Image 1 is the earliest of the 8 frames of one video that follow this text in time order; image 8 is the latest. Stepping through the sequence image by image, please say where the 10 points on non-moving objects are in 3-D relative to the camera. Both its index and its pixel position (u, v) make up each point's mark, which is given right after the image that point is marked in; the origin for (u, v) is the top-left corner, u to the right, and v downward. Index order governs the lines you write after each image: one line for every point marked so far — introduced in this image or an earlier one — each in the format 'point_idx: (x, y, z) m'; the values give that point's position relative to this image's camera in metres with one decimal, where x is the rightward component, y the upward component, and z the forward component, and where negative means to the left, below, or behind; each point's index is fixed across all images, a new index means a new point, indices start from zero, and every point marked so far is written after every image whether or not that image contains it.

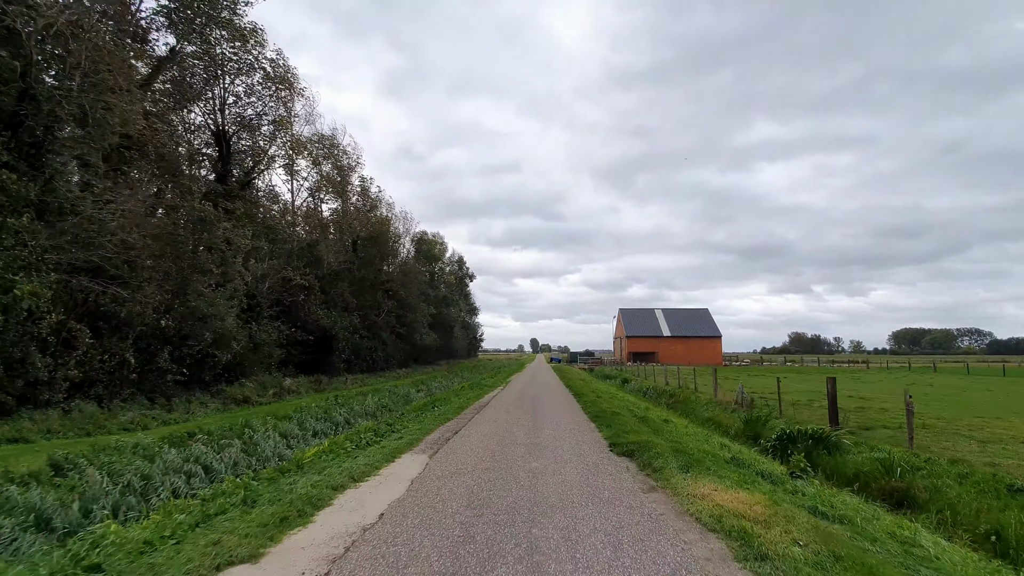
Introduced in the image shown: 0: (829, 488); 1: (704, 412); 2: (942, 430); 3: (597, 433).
0: (+4.6, -2.9, +7.1) m
1: (+7.1, -4.6, +17.8) m
2: (+11.0, -3.6, +12.5) m
3: (+1.6, -2.7, +9.1) m
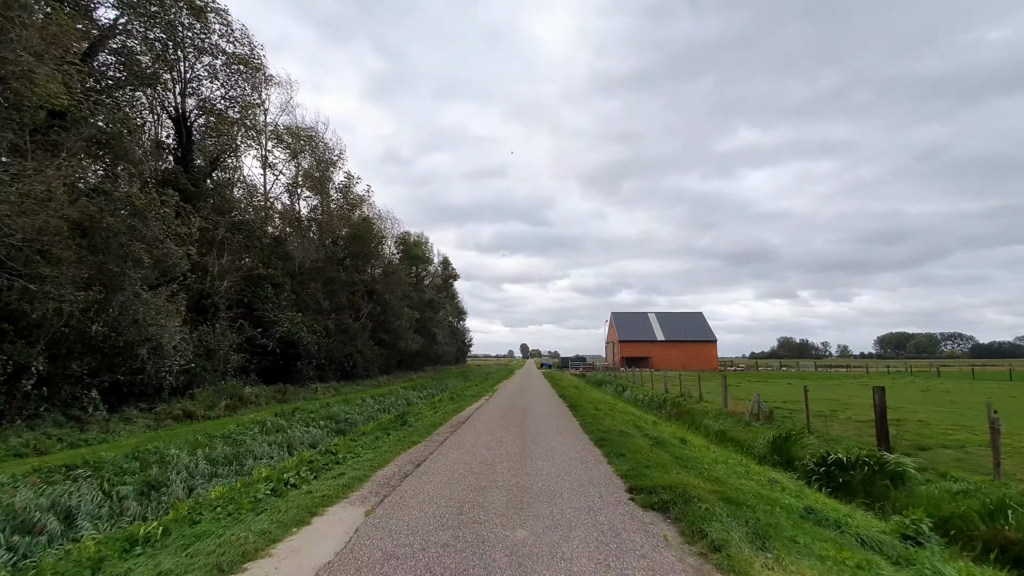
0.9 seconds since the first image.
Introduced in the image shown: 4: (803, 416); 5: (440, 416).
0: (+4.3, -2.6, +4.8) m
1: (+6.6, -4.4, +15.5) m
2: (+10.6, -3.4, +10.3) m
3: (+1.3, -2.5, +6.8) m
4: (+9.6, -4.2, +16.1) m
5: (-1.9, -3.4, +13.2) m
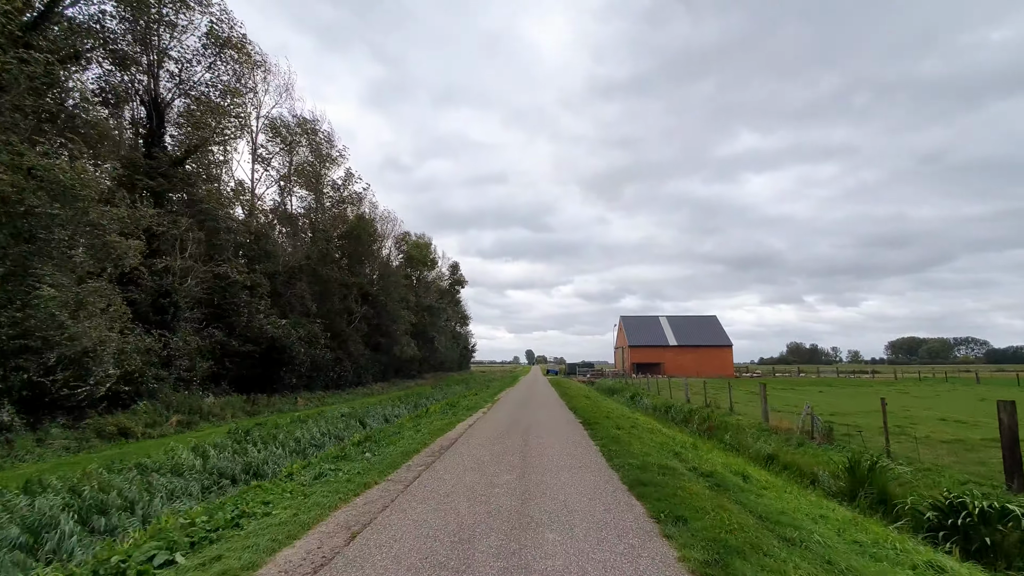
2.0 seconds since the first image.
0: (+4.2, -2.2, +1.9) m
1: (+6.6, -4.2, +12.6) m
2: (+10.6, -3.1, +7.4) m
3: (+1.2, -2.1, +4.0) m
4: (+9.6, -3.9, +13.1) m
5: (-1.9, -3.1, +10.4) m
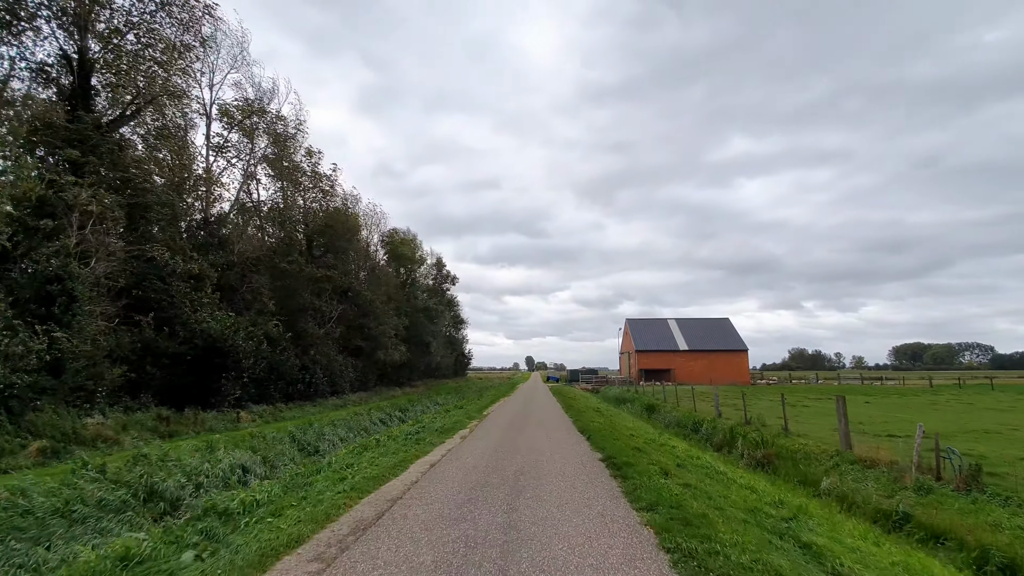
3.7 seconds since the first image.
0: (+4.0, -1.5, -2.4) m
1: (+6.4, -3.6, +8.3) m
2: (+10.3, -2.4, +3.1) m
3: (+1.0, -1.4, -0.3) m
4: (+9.3, -3.4, +8.8) m
5: (-2.1, -2.6, +6.1) m
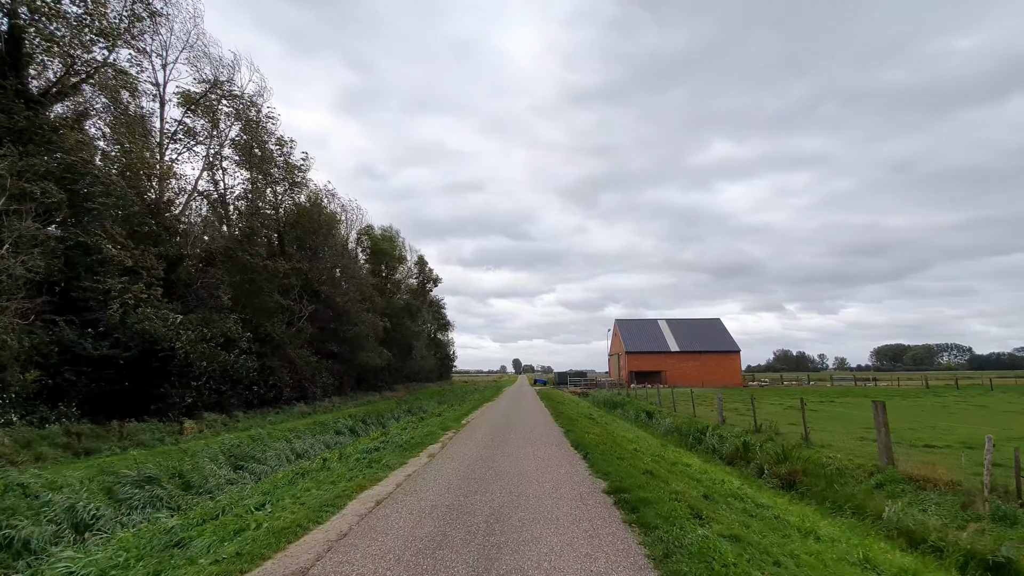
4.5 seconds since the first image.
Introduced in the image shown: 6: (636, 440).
0: (+3.9, -1.2, -4.3) m
1: (+6.1, -3.3, +6.4) m
2: (+10.1, -2.1, +1.3) m
3: (+0.9, -1.1, -2.3) m
4: (+9.0, -3.0, +7.0) m
5: (-2.4, -2.2, +3.9) m
6: (+3.1, -3.9, +12.4) m
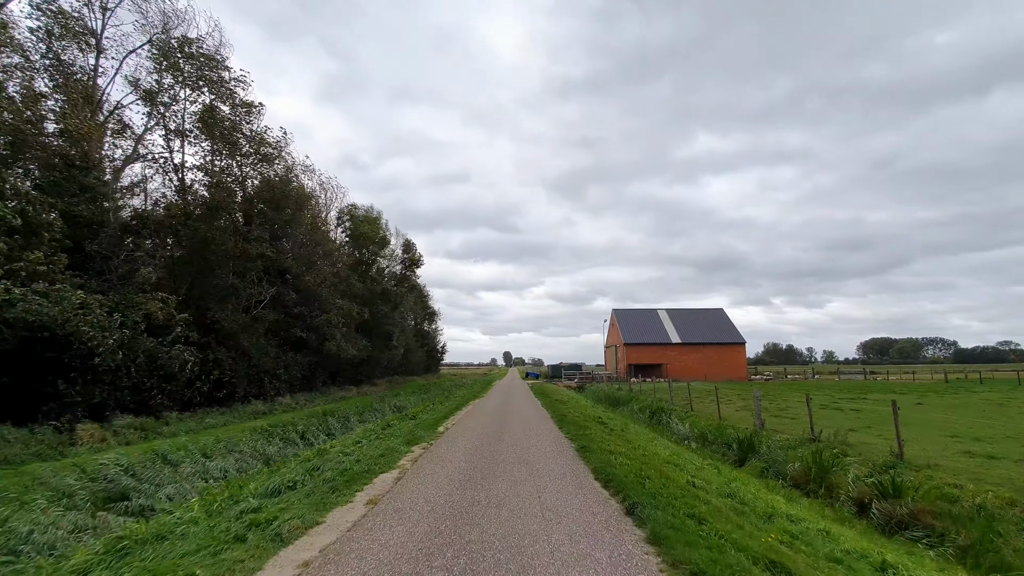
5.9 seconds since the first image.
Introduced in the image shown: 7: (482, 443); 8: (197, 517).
0: (+4.1, -0.7, -7.8) m
1: (+6.0, -2.6, +3.0) m
2: (+10.2, -1.6, -2.1) m
3: (+1.0, -0.6, -5.9) m
4: (+8.9, -2.4, +3.6) m
5: (-2.4, -1.6, +0.3) m
6: (+3.0, -3.1, +9.0) m
7: (-0.6, -2.9, +9.2) m
8: (-3.7, -2.6, +5.5) m
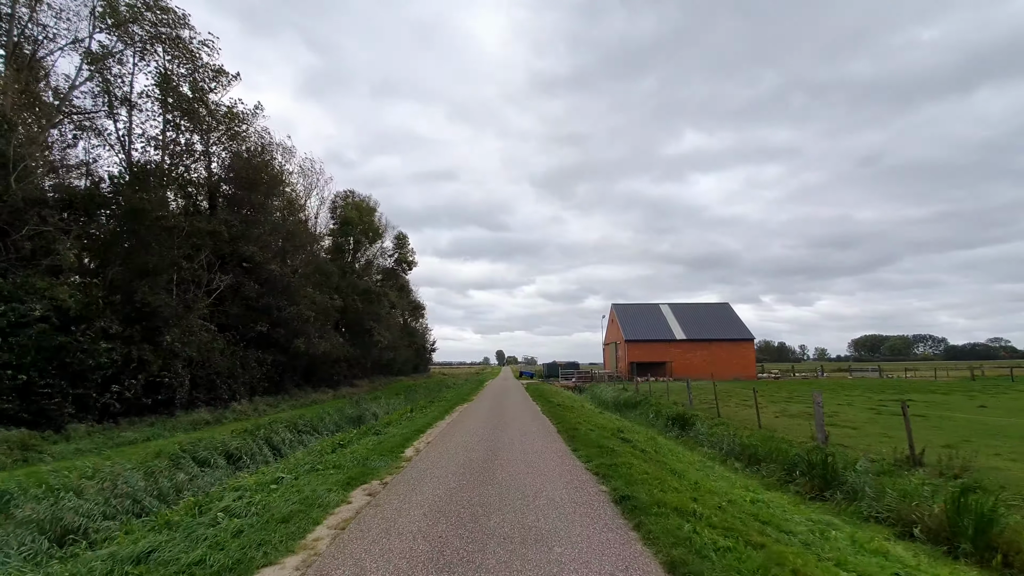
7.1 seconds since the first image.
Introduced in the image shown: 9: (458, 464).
0: (+4.3, -0.2, -11.1) m
1: (+6.1, -2.1, -0.3) m
2: (+10.3, -1.0, -5.2) m
3: (+1.2, 0.0, -9.2) m
4: (+9.0, -1.9, +0.4) m
5: (-2.3, -1.1, -3.1) m
6: (+2.9, -2.6, +5.7) m
7: (-0.6, -2.4, +5.9) m
8: (-3.7, -2.1, +2.1) m
9: (-0.8, -2.6, +7.3) m
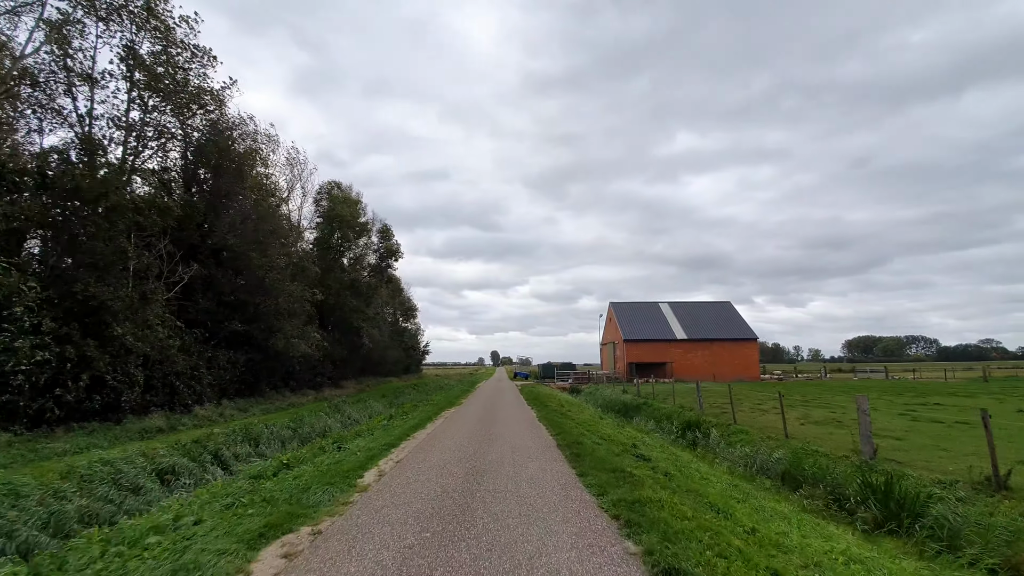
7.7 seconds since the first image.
0: (+4.4, +0.1, -12.9) m
1: (+6.0, -1.8, -2.1) m
2: (+10.3, -0.7, -7.0) m
3: (+1.3, +0.3, -11.1) m
4: (+8.9, -1.6, -1.4) m
5: (-2.3, -0.8, -5.0) m
6: (+2.8, -2.3, +3.8) m
7: (-0.8, -2.1, +4.0) m
8: (-3.8, -1.7, +0.1) m
9: (-1.0, -2.3, +5.4) m
